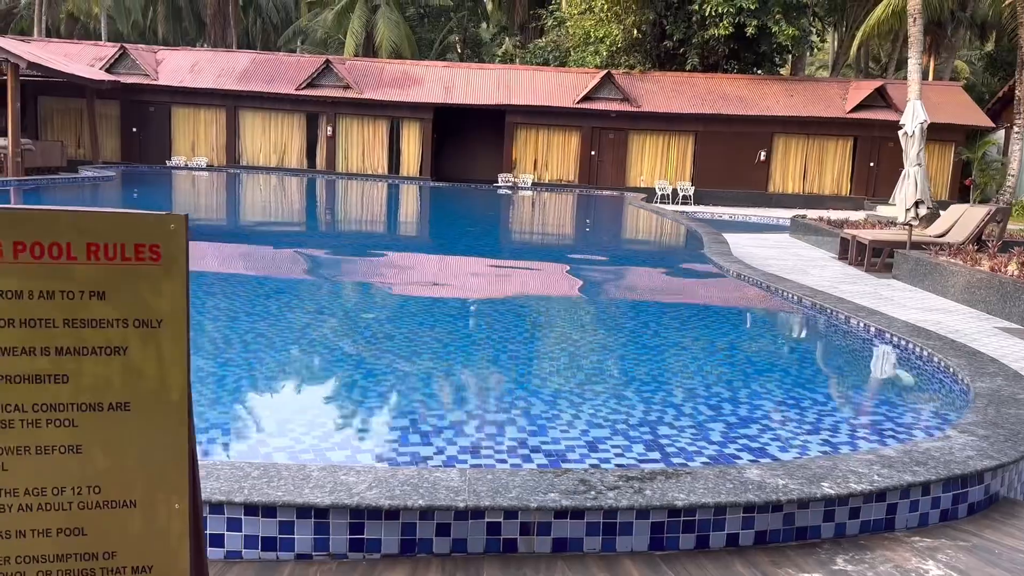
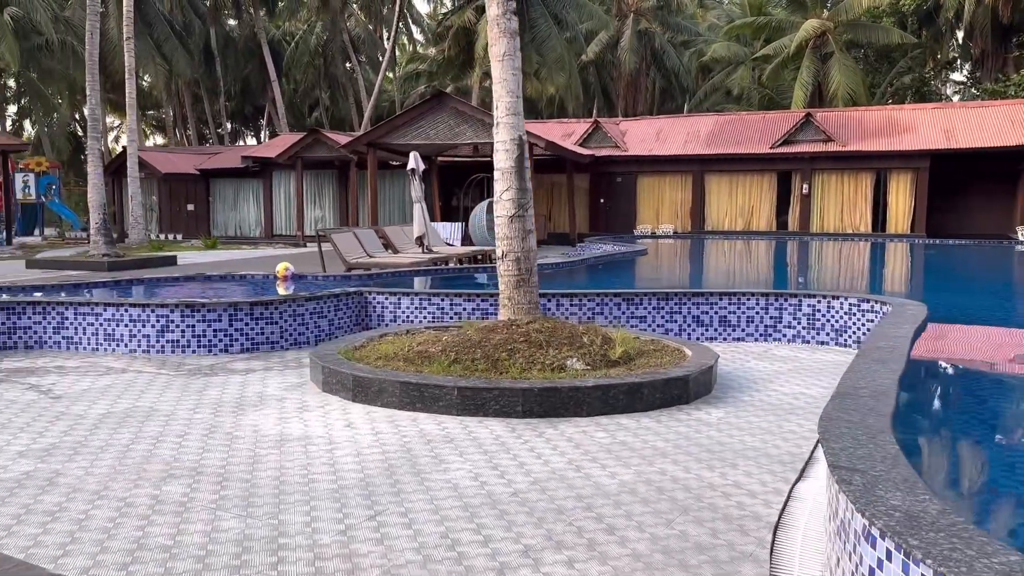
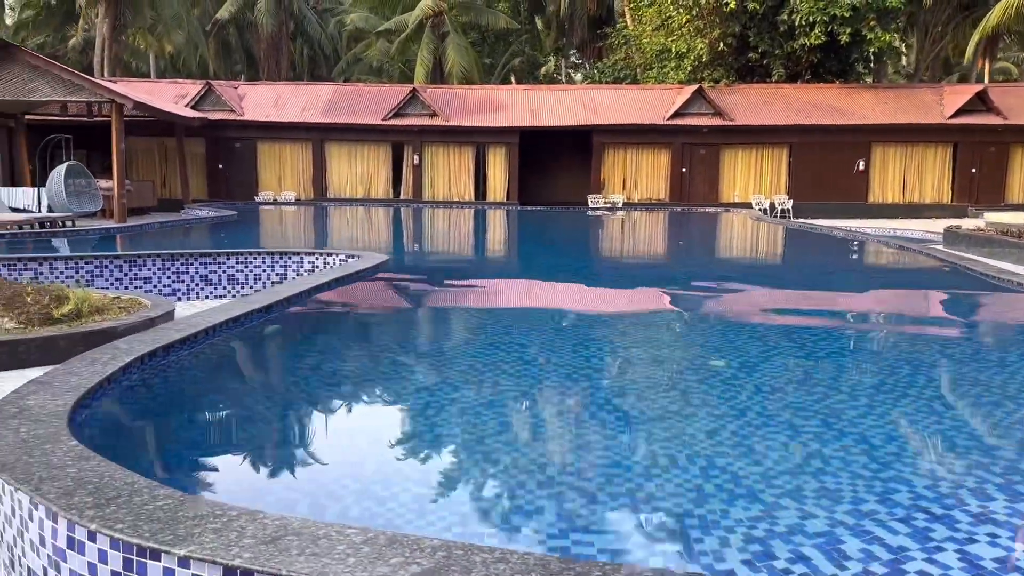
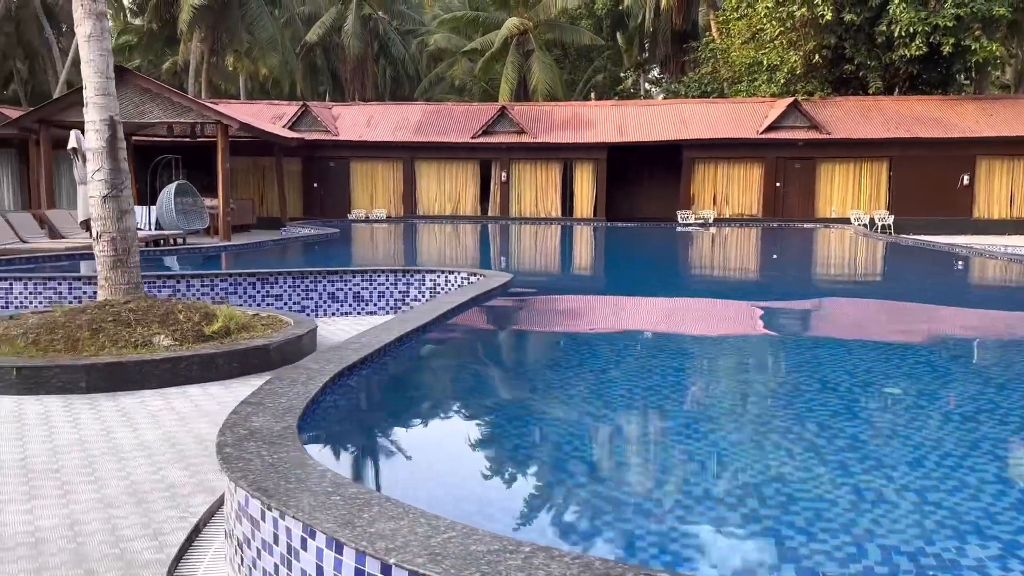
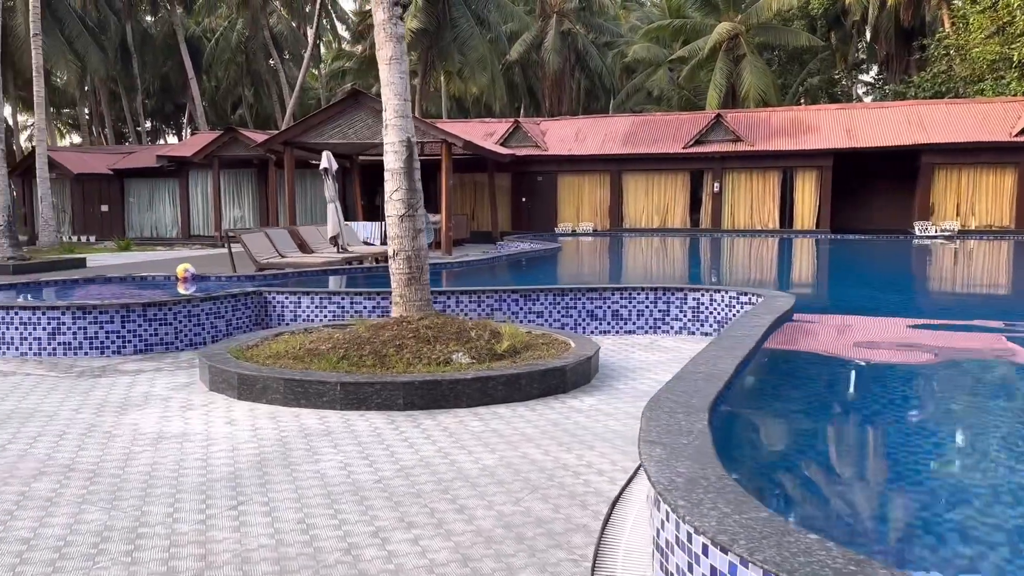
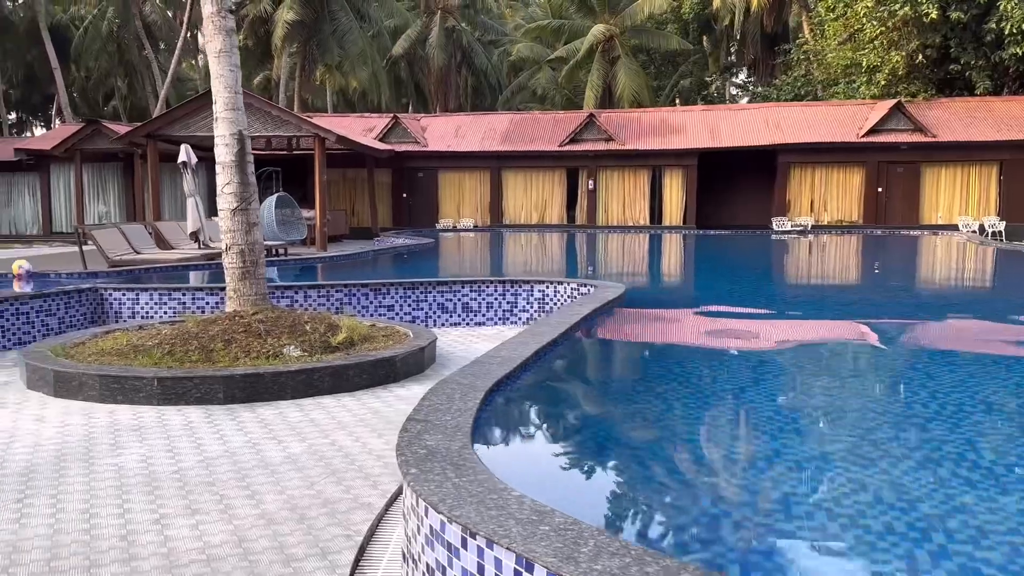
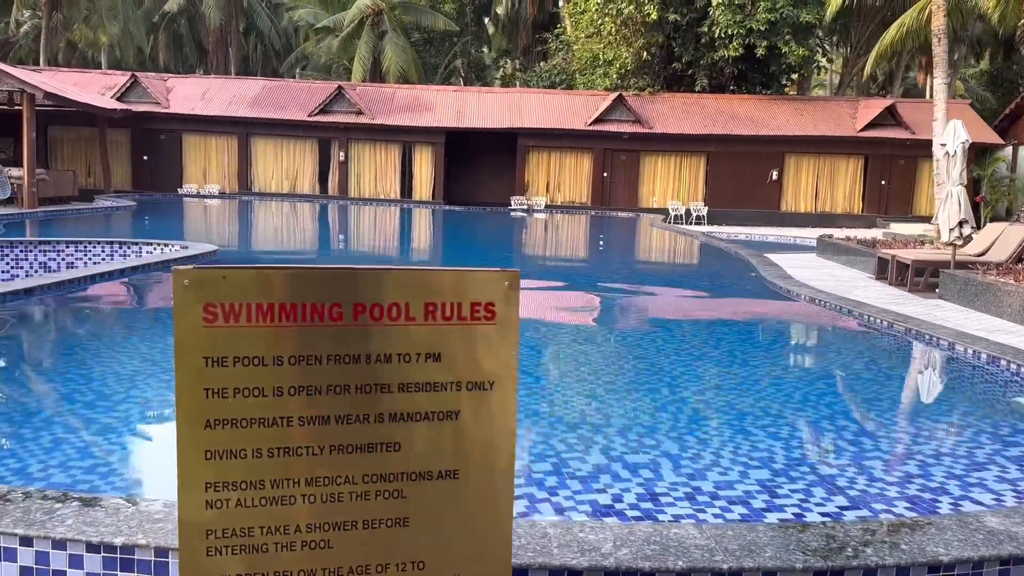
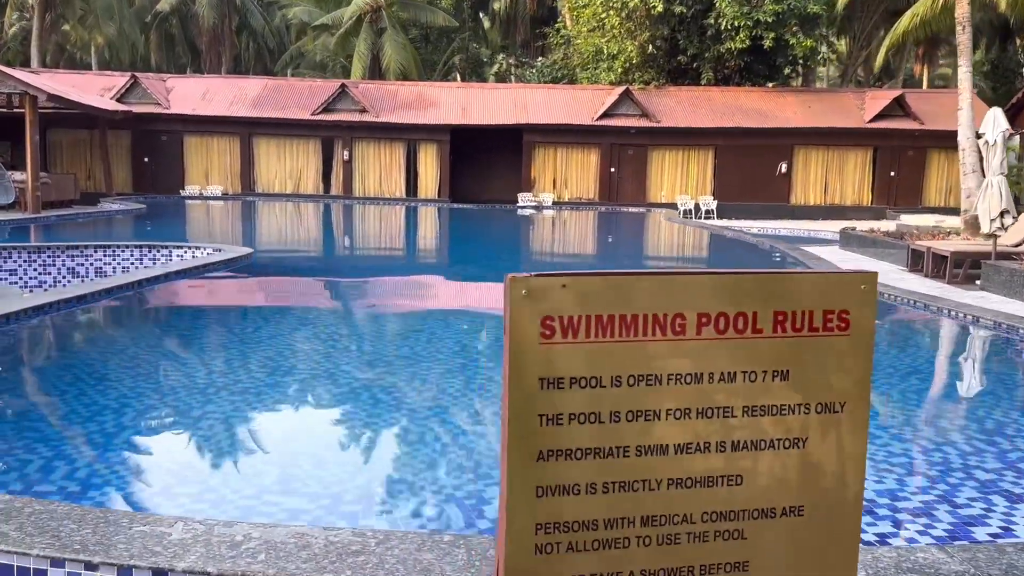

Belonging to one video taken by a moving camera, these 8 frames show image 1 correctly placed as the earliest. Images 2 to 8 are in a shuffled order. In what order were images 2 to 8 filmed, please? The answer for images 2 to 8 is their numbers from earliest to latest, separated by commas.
7, 8, 3, 4, 6, 5, 2
